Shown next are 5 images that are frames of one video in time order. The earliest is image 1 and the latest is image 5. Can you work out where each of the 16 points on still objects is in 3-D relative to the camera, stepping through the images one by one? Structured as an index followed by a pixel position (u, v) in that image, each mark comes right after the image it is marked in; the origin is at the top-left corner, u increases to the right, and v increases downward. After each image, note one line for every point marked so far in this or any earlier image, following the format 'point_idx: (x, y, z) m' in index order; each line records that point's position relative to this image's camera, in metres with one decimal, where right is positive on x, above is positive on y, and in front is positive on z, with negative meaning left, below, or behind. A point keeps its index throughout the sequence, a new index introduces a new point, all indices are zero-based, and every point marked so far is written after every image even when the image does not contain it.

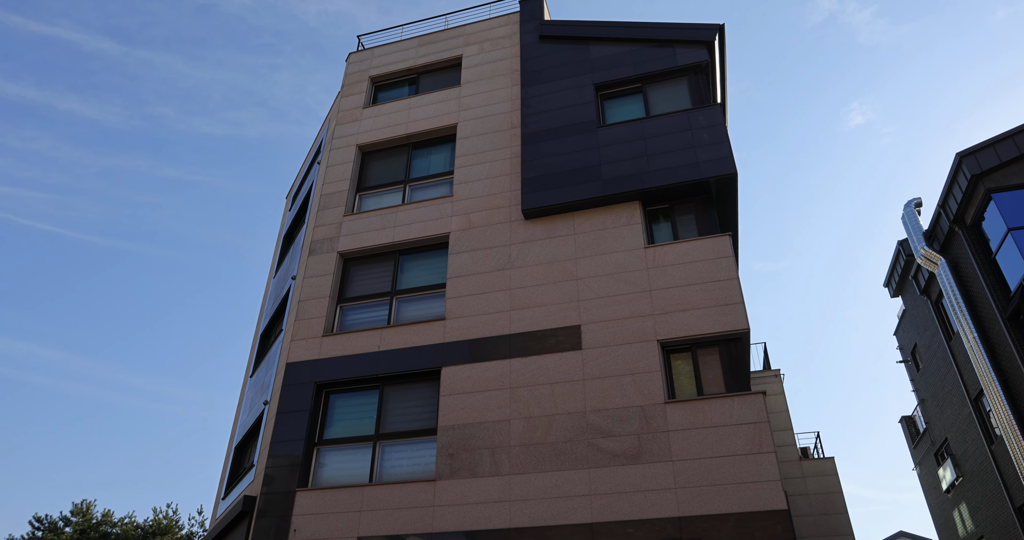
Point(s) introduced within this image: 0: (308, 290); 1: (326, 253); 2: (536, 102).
0: (-5.2, -0.5, +17.4) m
1: (-4.8, +0.5, +18.0) m
2: (+0.7, +4.5, +18.4) m
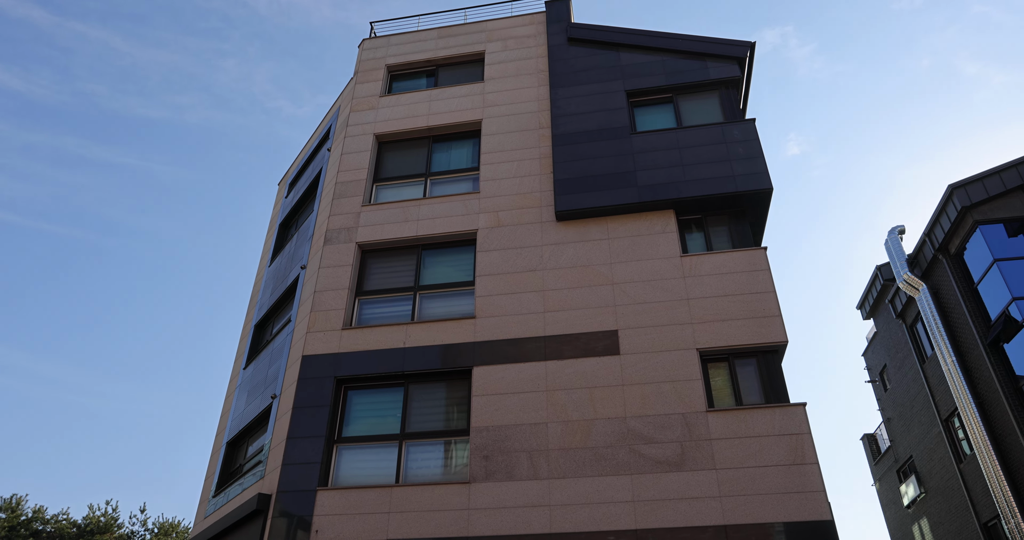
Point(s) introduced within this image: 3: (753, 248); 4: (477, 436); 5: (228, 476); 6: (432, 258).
0: (-4.6, -0.2, +16.8) m
1: (-4.2, +0.7, +17.3) m
2: (+1.4, +4.4, +18.3) m
3: (+5.4, +0.5, +15.4) m
4: (-0.7, -3.3, +13.8) m
5: (-7.5, -5.4, +18.2) m
6: (-1.9, +0.3, +16.9) m
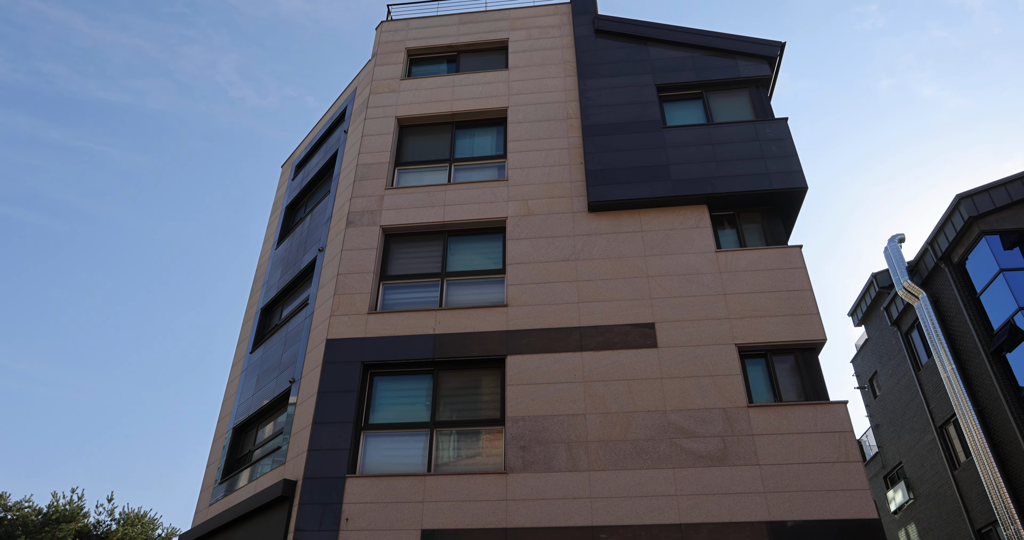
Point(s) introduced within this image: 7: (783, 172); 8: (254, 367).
0: (-3.9, +0.2, +16.2) m
1: (-3.5, +1.1, +16.8) m
2: (+2.2, +4.6, +18.0) m
3: (+6.1, +0.5, +15.4) m
4: (0.0, -3.0, +13.5) m
5: (-7.0, -4.9, +17.5) m
6: (-1.3, +0.6, +16.5) m
7: (+6.3, +2.3, +16.0) m
8: (-6.9, -2.6, +18.6) m
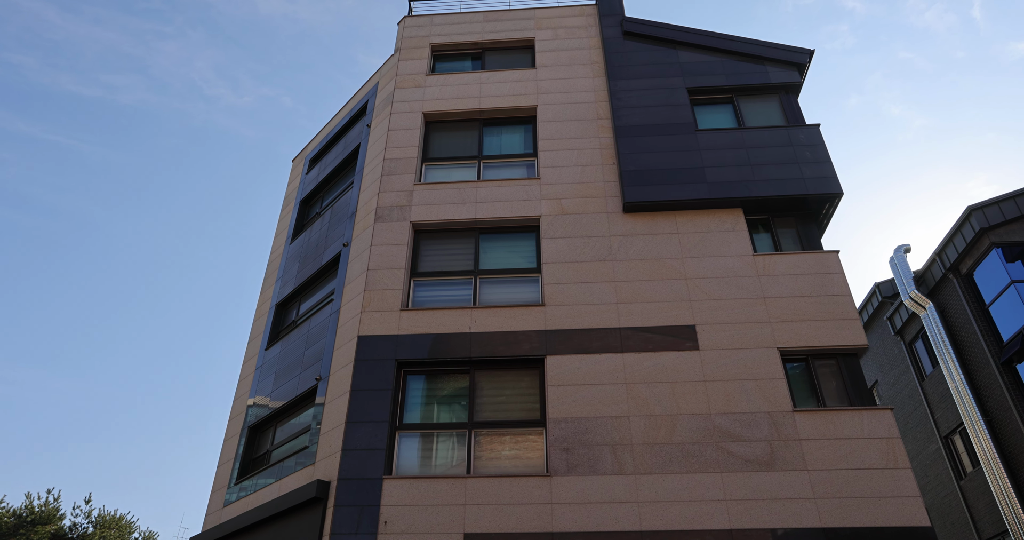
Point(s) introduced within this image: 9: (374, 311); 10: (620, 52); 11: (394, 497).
0: (-3.1, +0.2, +15.8) m
1: (-2.8, +1.2, +16.4) m
2: (+3.0, +4.5, +17.9) m
3: (+6.9, +0.4, +15.3) m
4: (+0.8, -3.0, +13.2) m
5: (-6.4, -4.7, +16.9) m
6: (-0.5, +0.6, +16.2) m
7: (+7.1, +2.1, +16.0) m
8: (-6.3, -2.5, +18.1) m
9: (-3.0, -0.9, +15.0) m
10: (+3.0, +6.0, +19.0) m
11: (-2.2, -4.1, +12.6) m
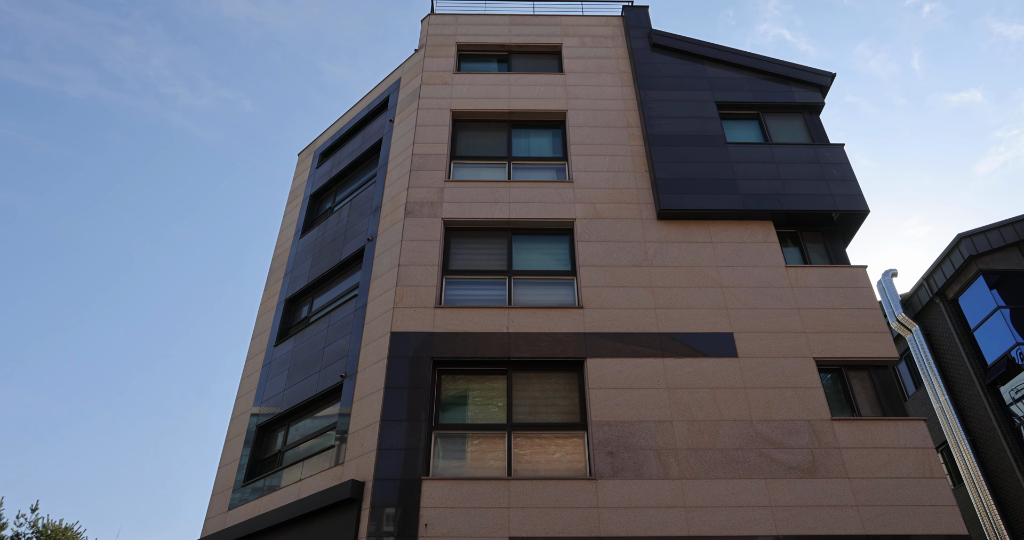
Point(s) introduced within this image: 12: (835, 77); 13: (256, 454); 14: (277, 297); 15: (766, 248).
0: (-2.3, +0.4, +15.5) m
1: (-2.0, +1.2, +16.1) m
2: (+3.8, +4.3, +18.1) m
3: (+7.7, +0.1, +15.6) m
4: (+1.6, -3.0, +13.0) m
5: (-5.9, -4.5, +16.2) m
6: (+0.3, +0.6, +16.0) m
7: (+7.9, +1.8, +16.3) m
8: (-5.8, -2.3, +17.4) m
9: (-2.2, -0.8, +14.6) m
10: (+3.8, +5.8, +19.2) m
11: (-1.4, -4.0, +12.2) m
12: (+8.9, +5.3, +19.1) m
13: (-6.0, -4.3, +16.3) m
14: (-6.6, -0.8, +19.3) m
15: (+5.8, +0.5, +15.7) m
